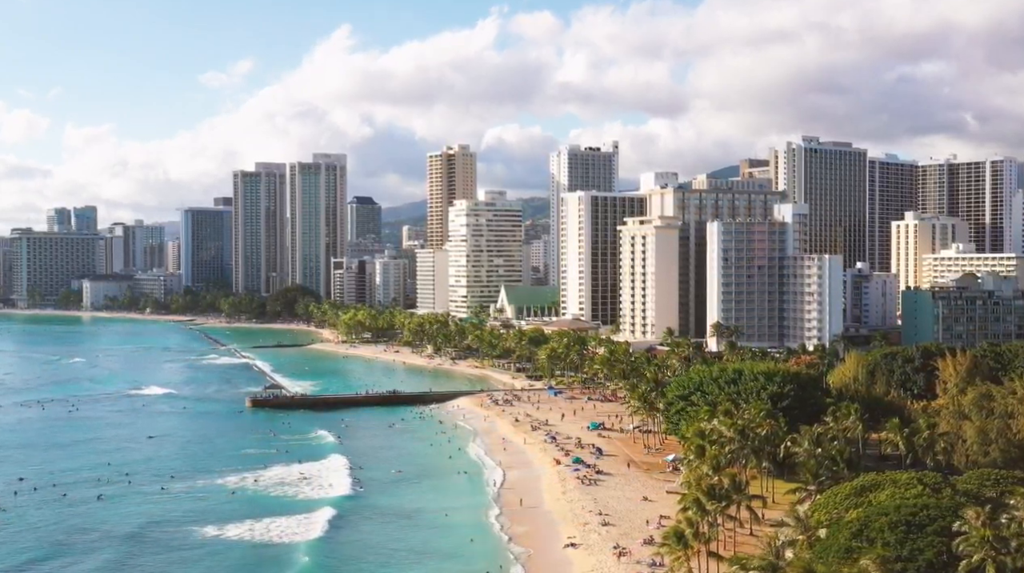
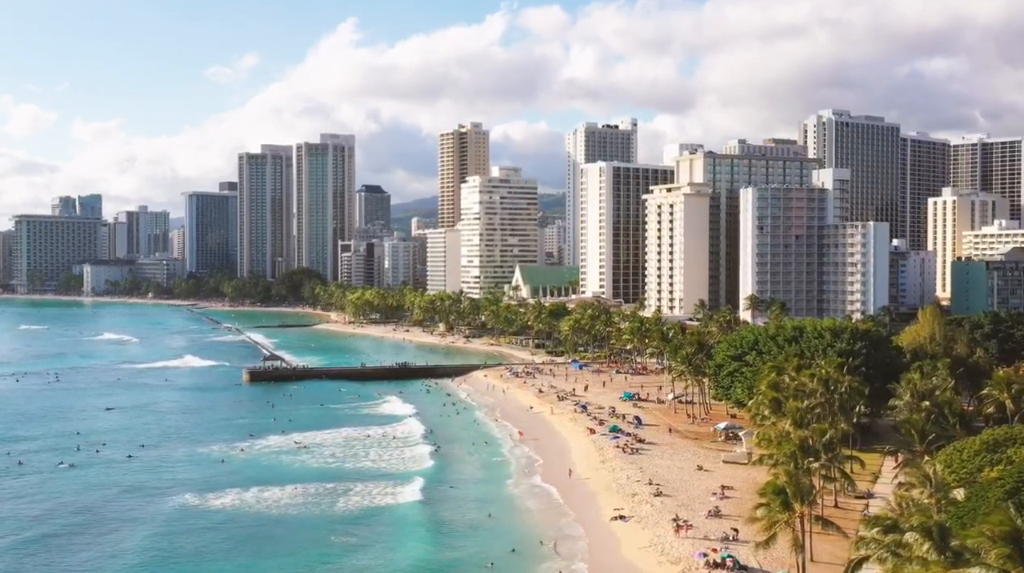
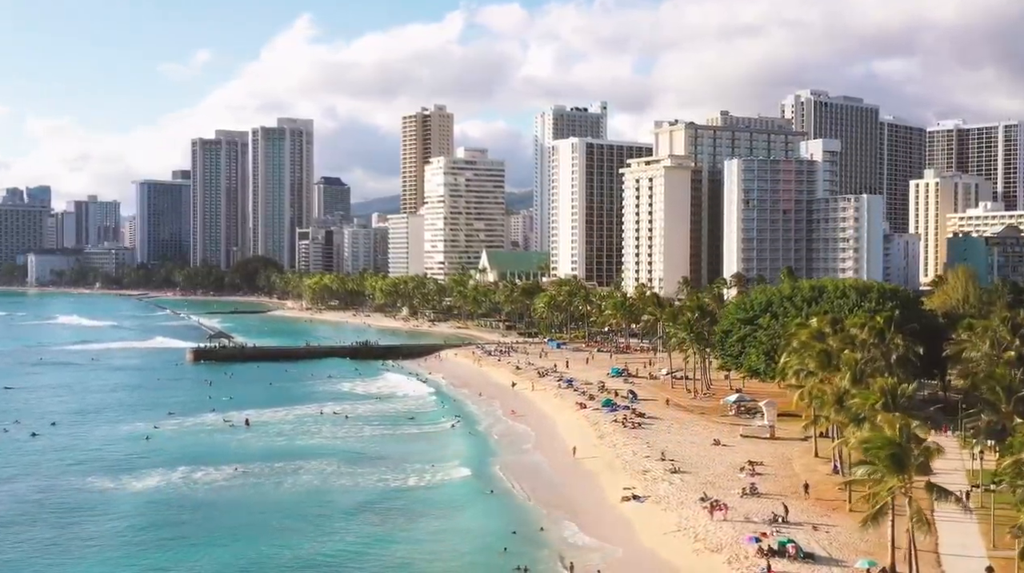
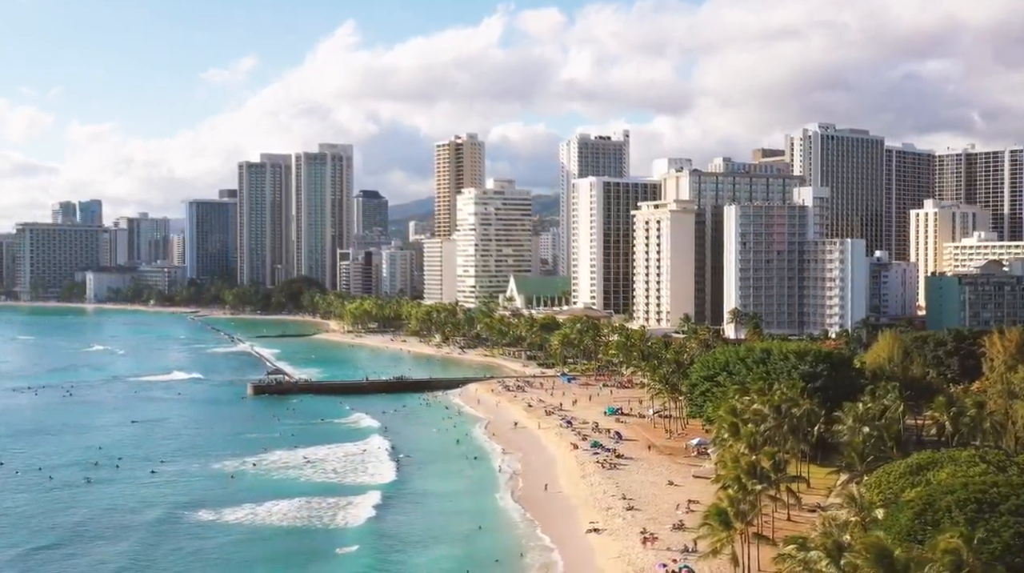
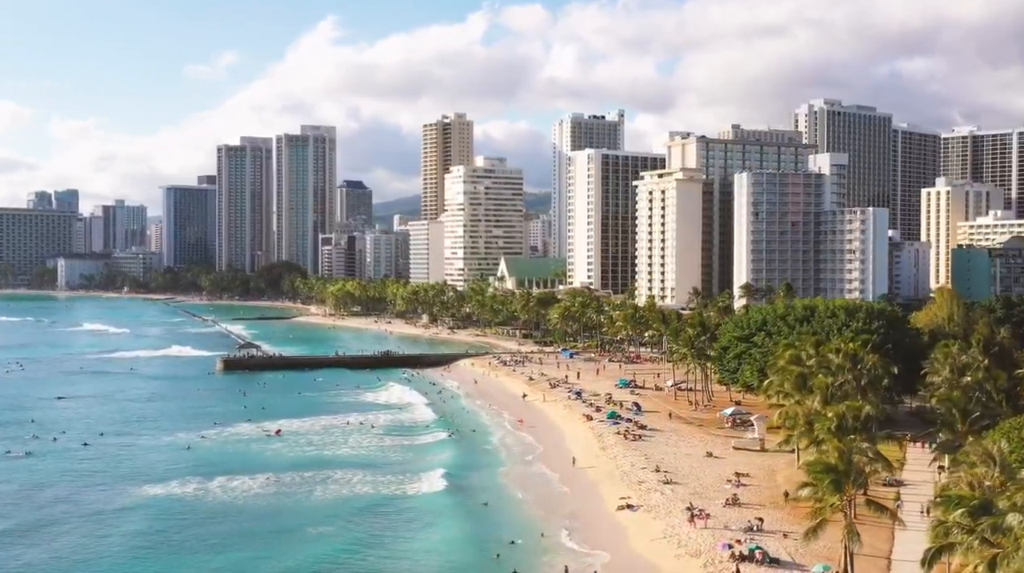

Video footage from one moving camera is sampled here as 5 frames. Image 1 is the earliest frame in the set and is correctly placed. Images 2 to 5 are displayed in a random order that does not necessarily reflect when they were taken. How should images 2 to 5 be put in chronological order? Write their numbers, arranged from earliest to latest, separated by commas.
4, 2, 5, 3
